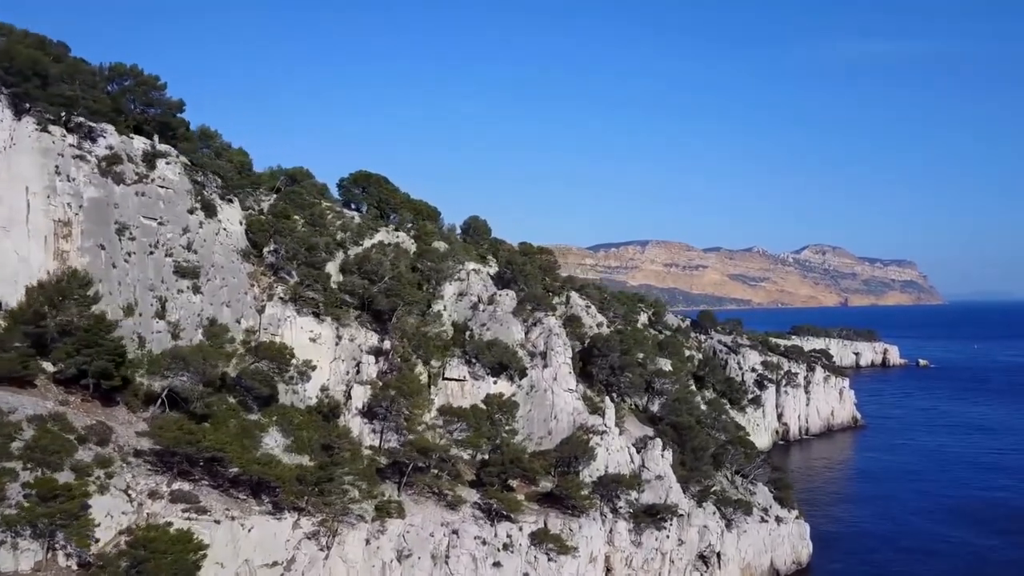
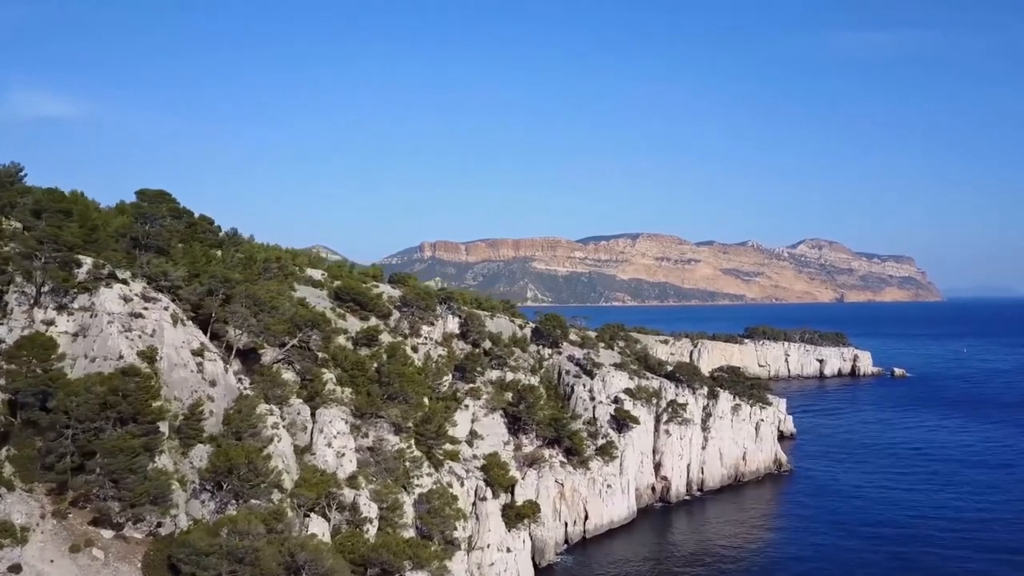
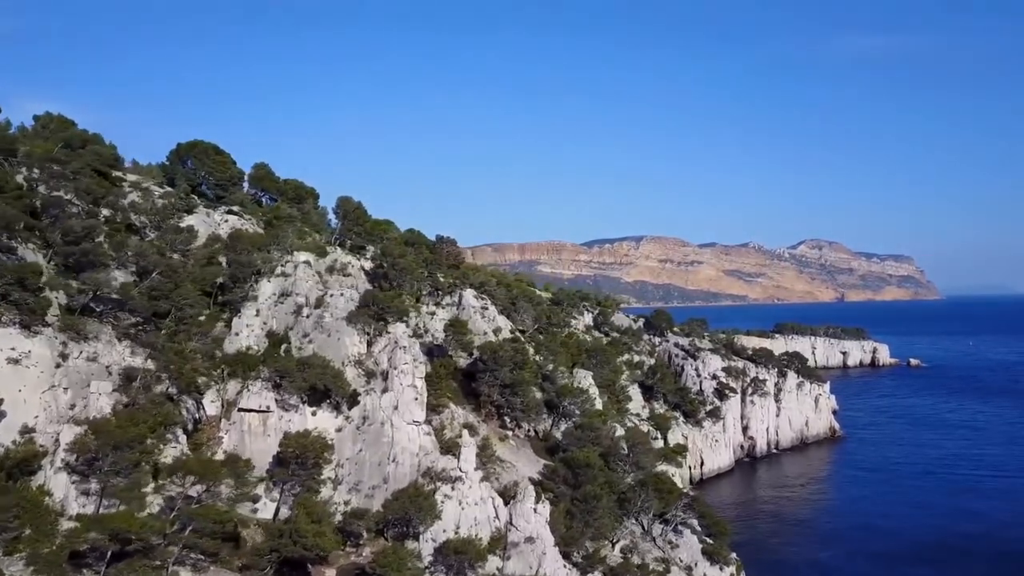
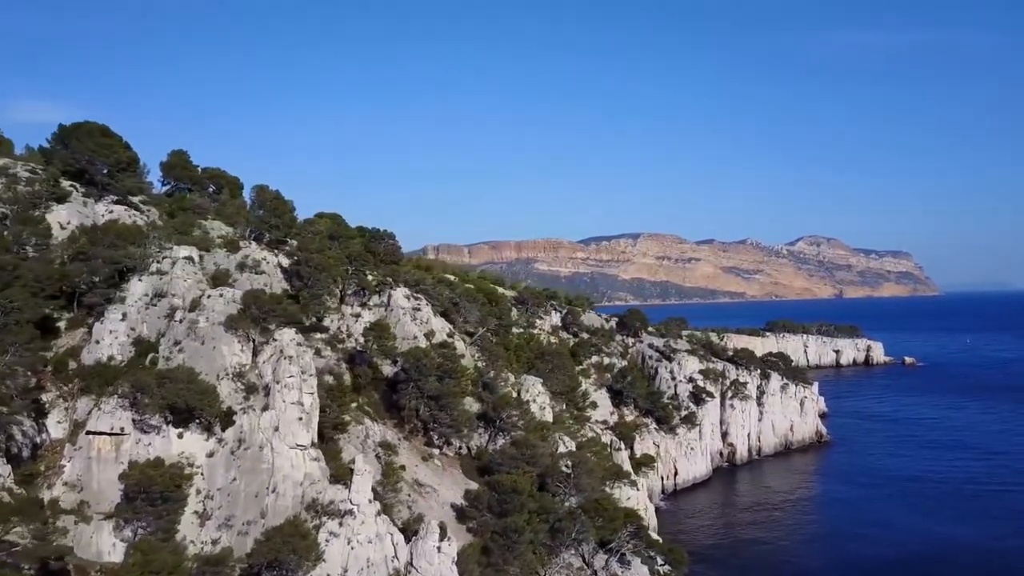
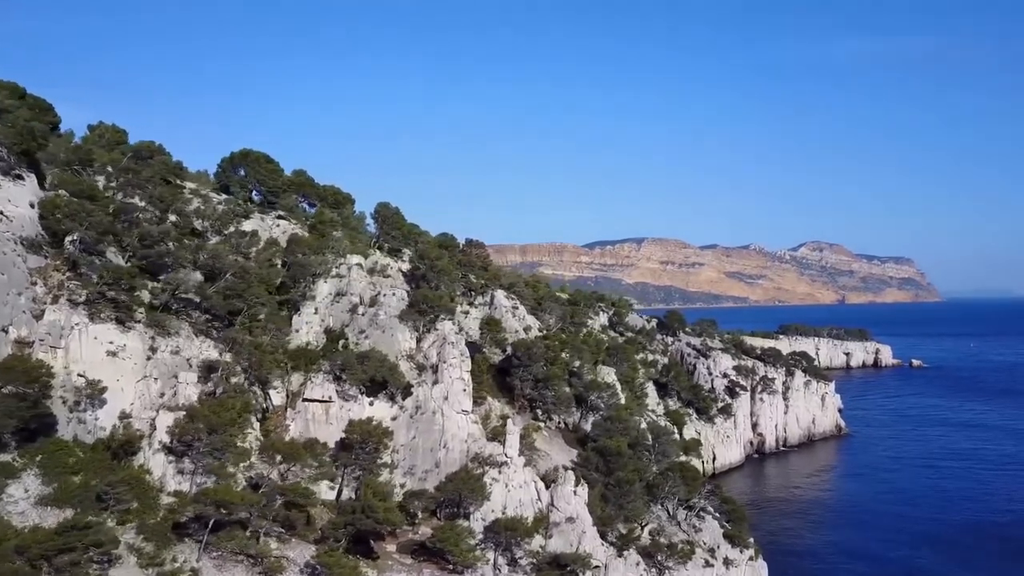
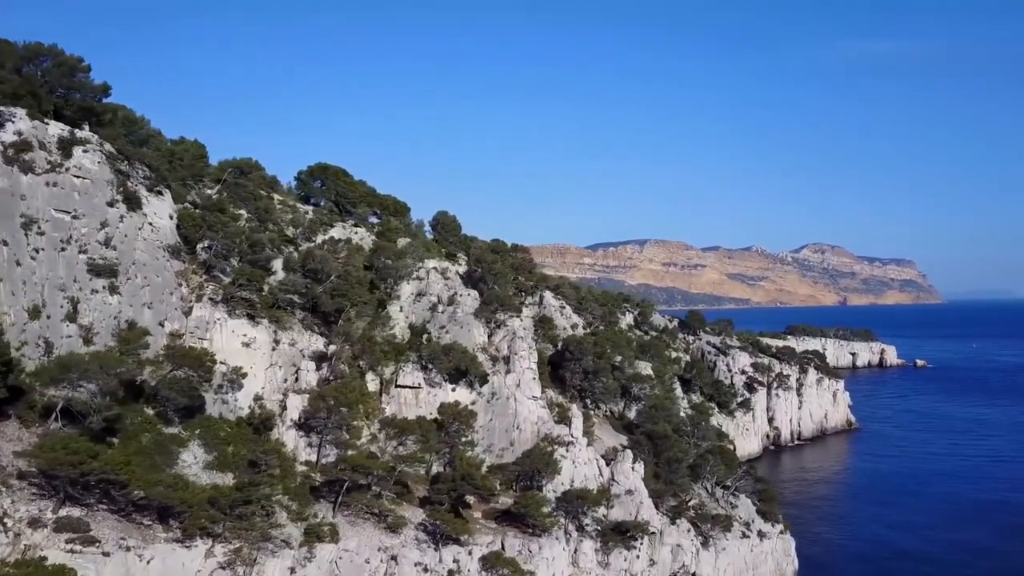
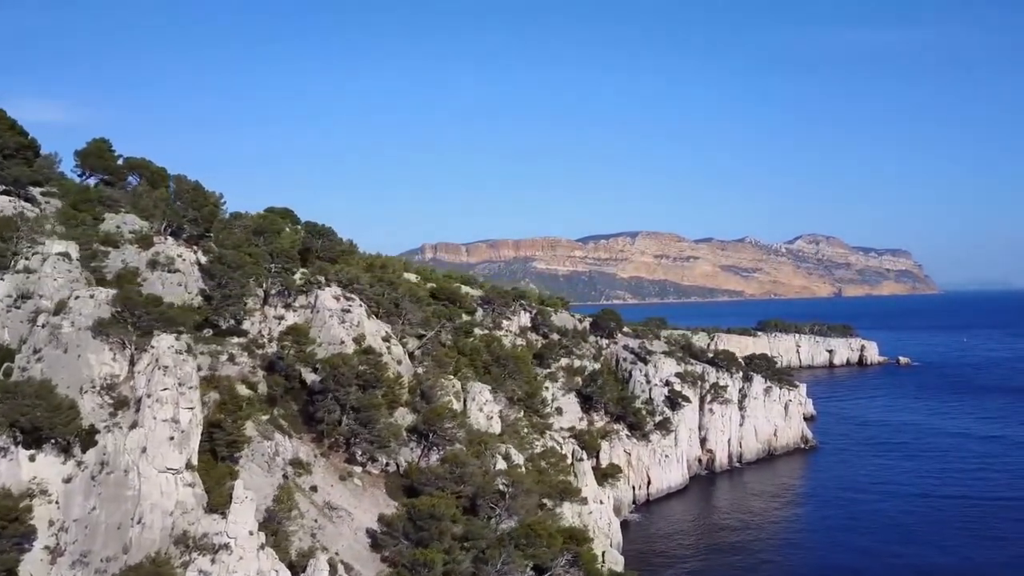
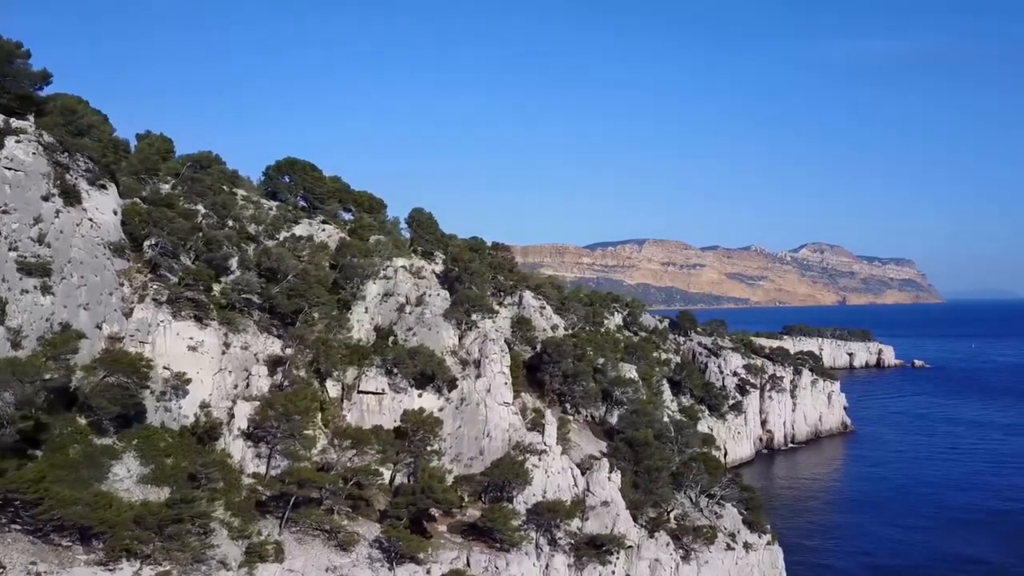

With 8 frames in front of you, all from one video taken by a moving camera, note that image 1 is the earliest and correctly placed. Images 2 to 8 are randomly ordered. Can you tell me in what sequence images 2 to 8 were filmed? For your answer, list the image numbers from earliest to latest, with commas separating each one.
6, 8, 5, 3, 4, 7, 2
